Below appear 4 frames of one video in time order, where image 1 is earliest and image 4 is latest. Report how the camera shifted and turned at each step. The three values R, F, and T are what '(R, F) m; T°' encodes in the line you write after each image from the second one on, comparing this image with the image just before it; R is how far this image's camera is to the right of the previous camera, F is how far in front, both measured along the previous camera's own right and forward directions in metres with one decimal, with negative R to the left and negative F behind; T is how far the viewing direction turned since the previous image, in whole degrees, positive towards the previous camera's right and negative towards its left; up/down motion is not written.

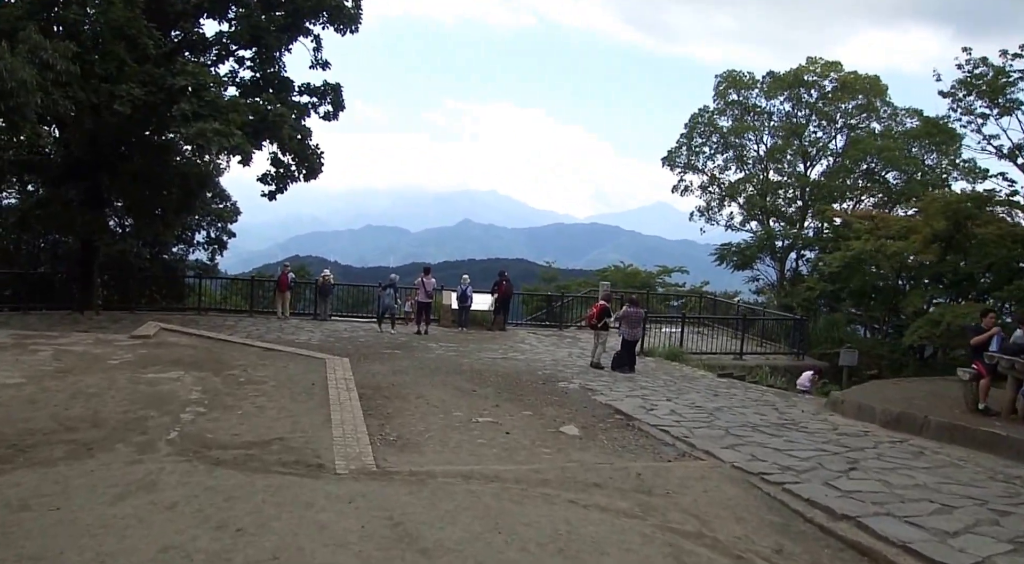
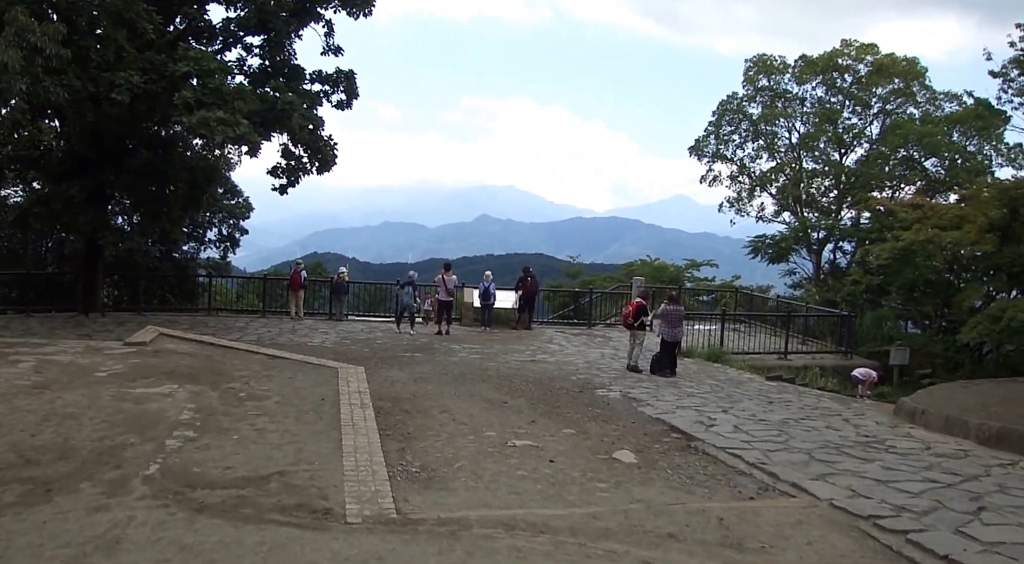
(-0.2, +1.2) m; -1°
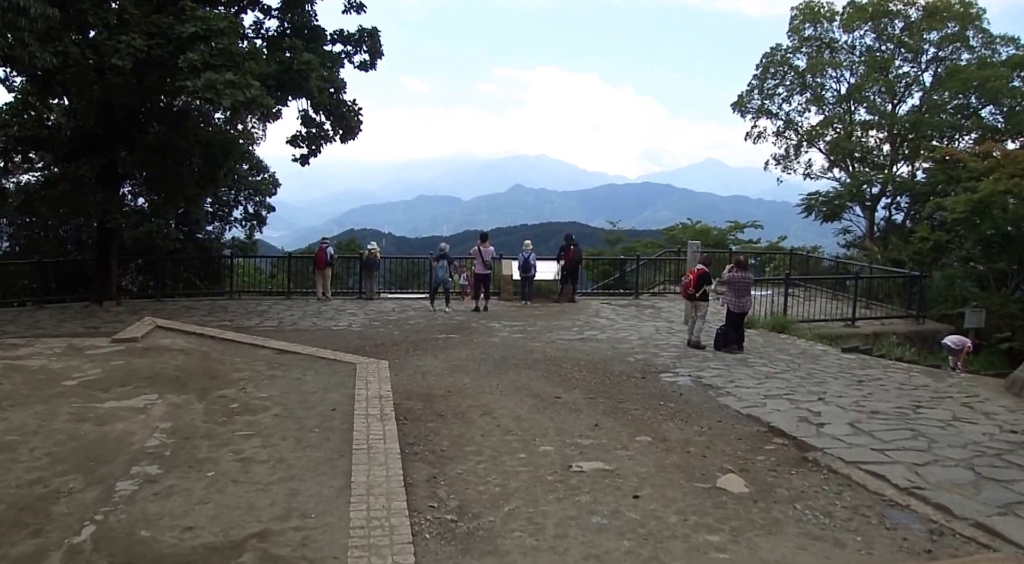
(-0.2, +1.7) m; -3°
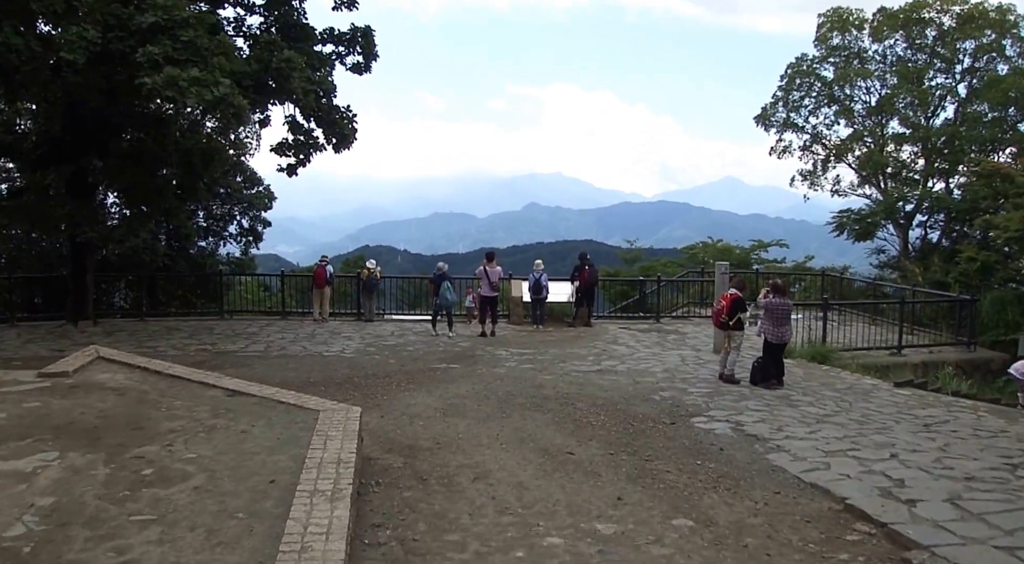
(+0.1, +1.5) m; -1°
